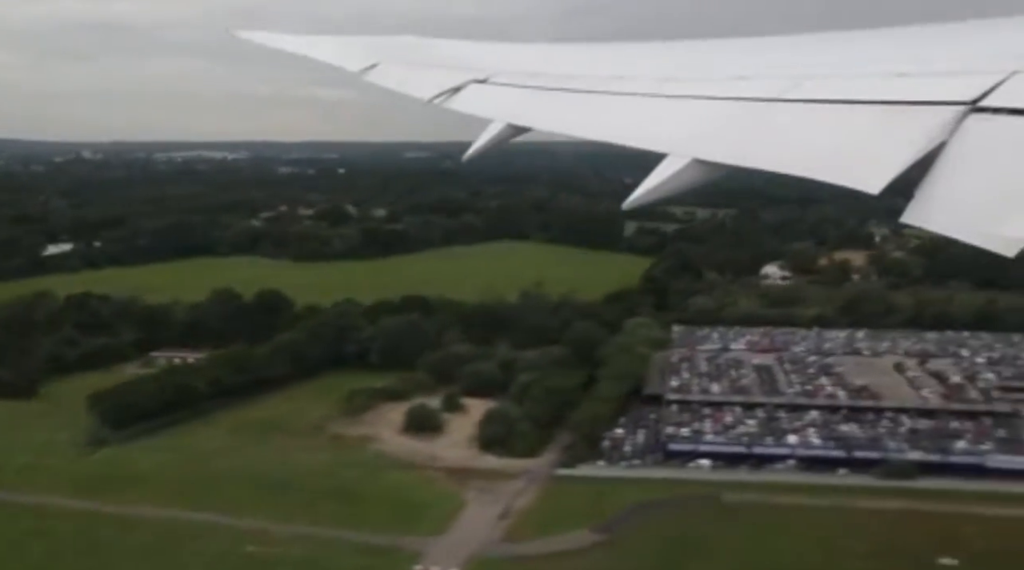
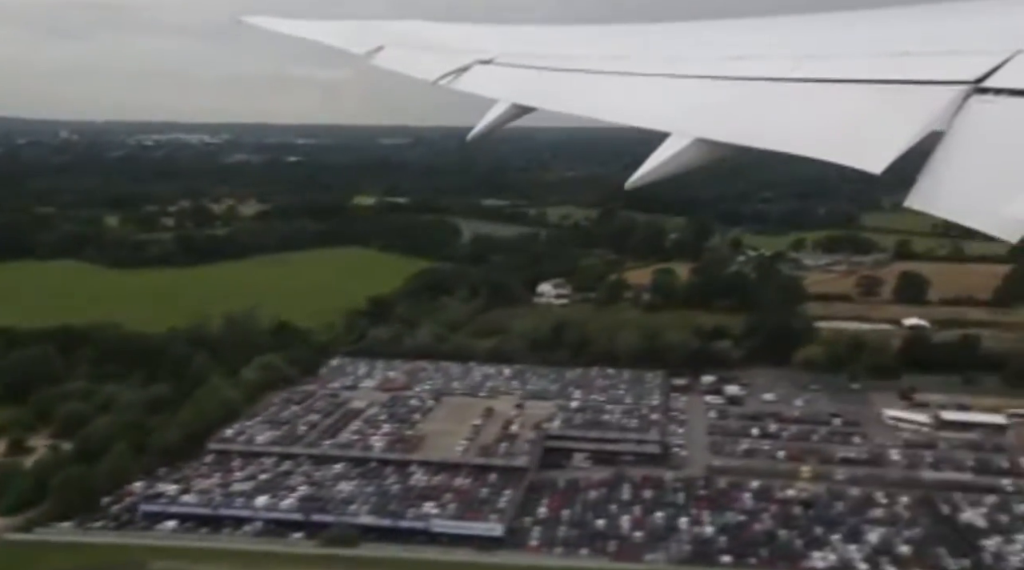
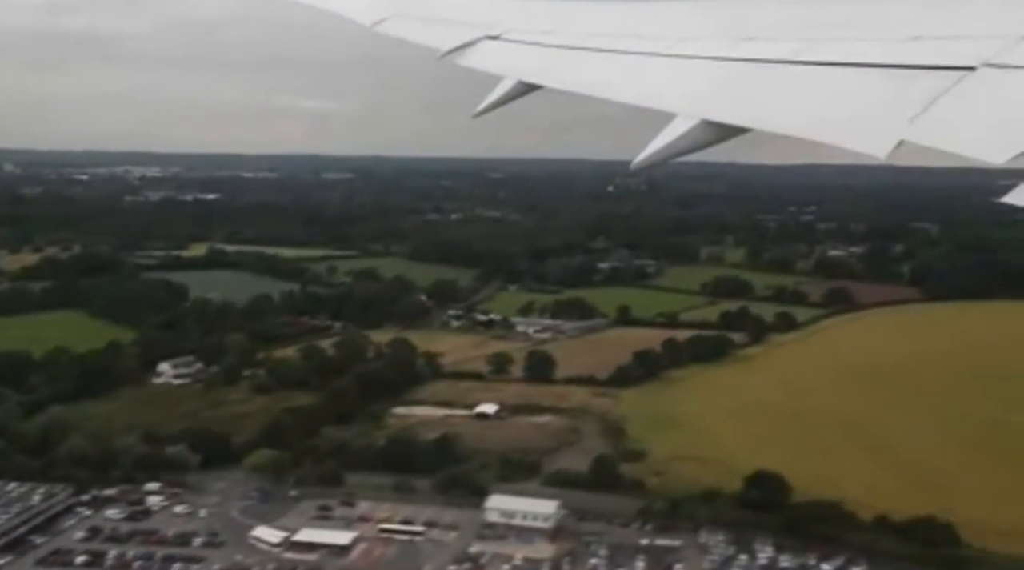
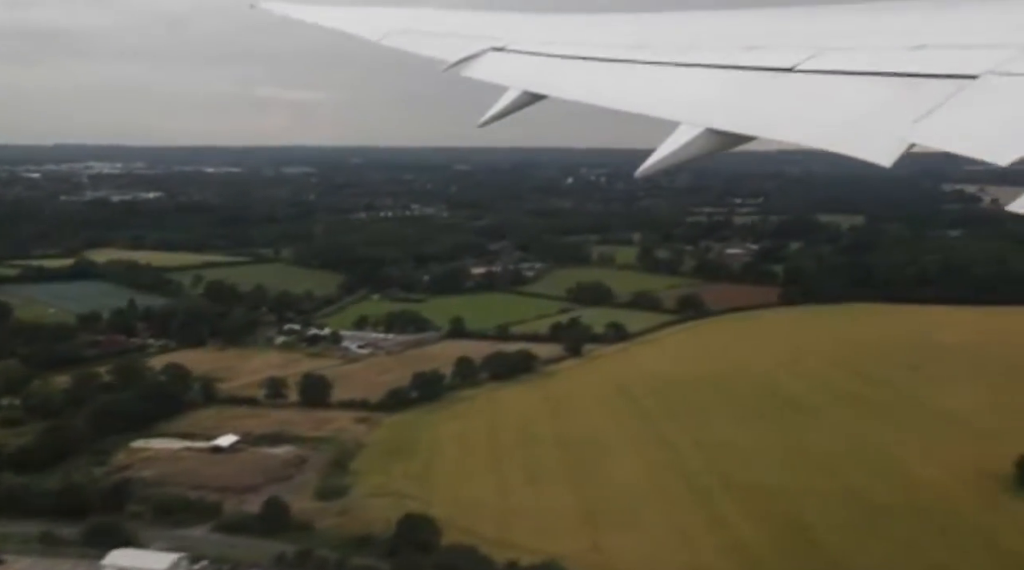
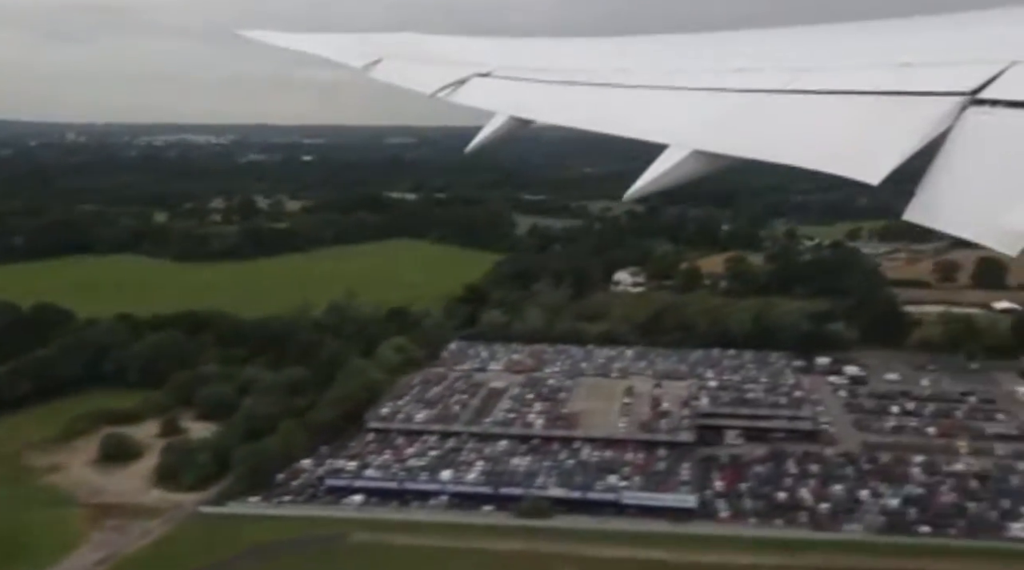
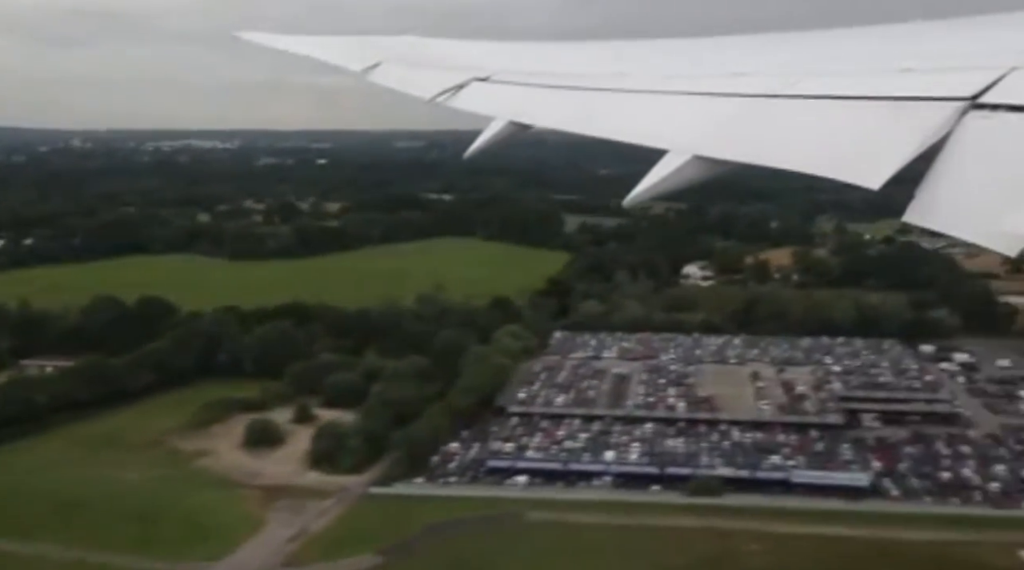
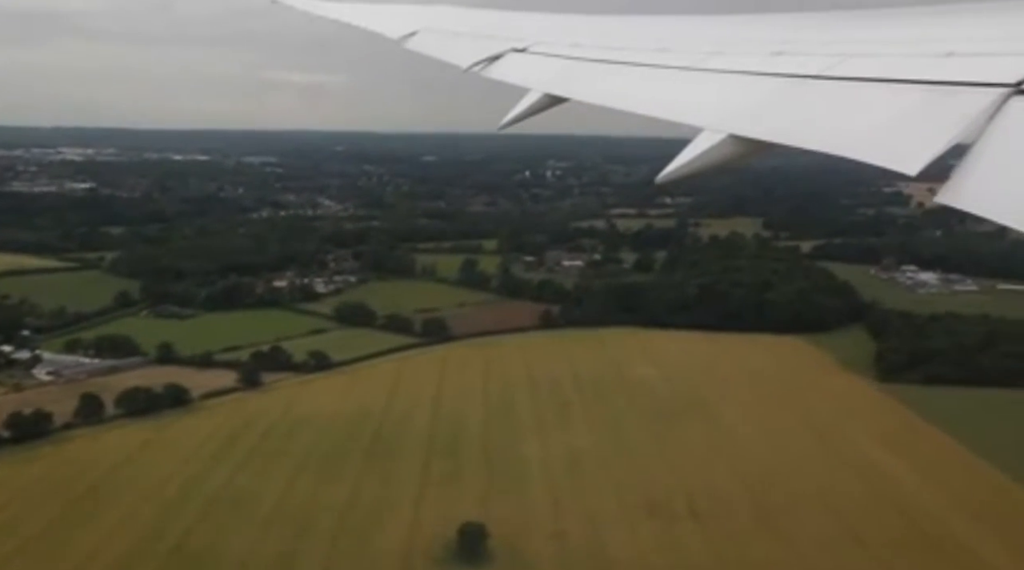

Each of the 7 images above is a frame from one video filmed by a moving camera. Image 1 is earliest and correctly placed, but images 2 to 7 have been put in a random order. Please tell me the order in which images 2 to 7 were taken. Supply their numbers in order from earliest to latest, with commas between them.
6, 5, 2, 3, 4, 7
